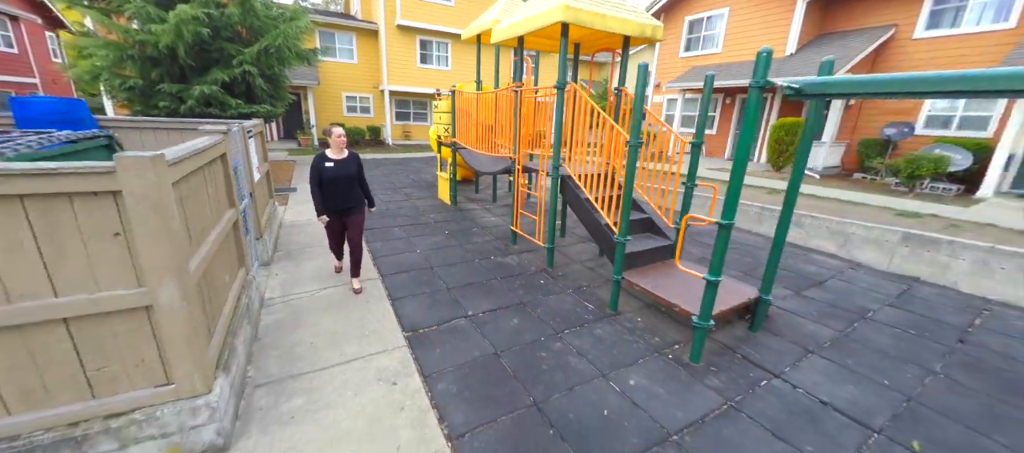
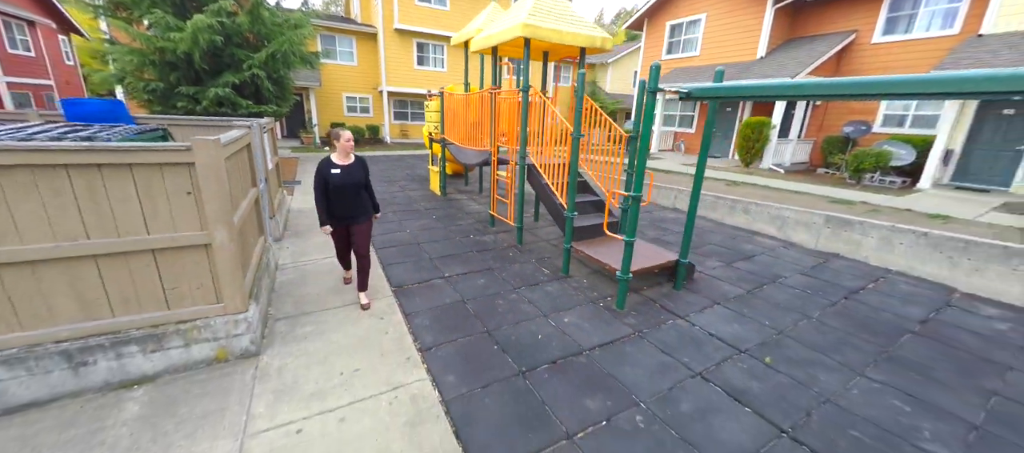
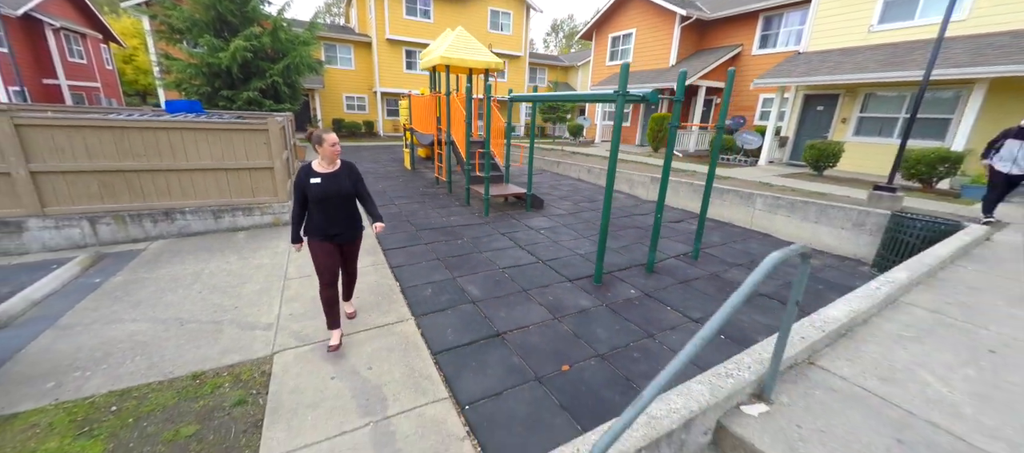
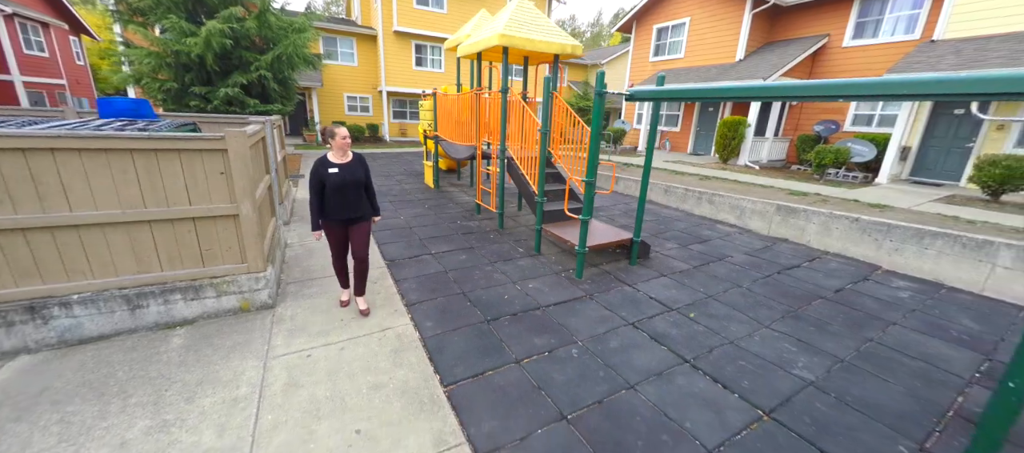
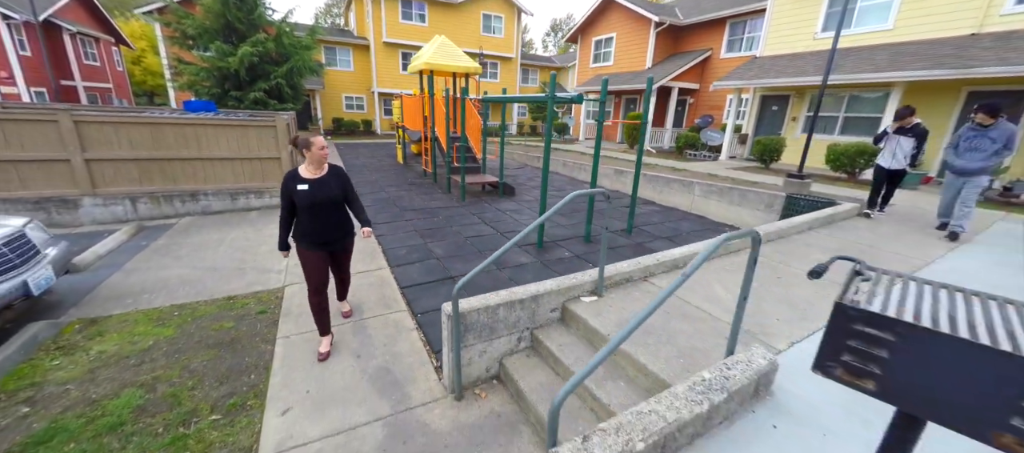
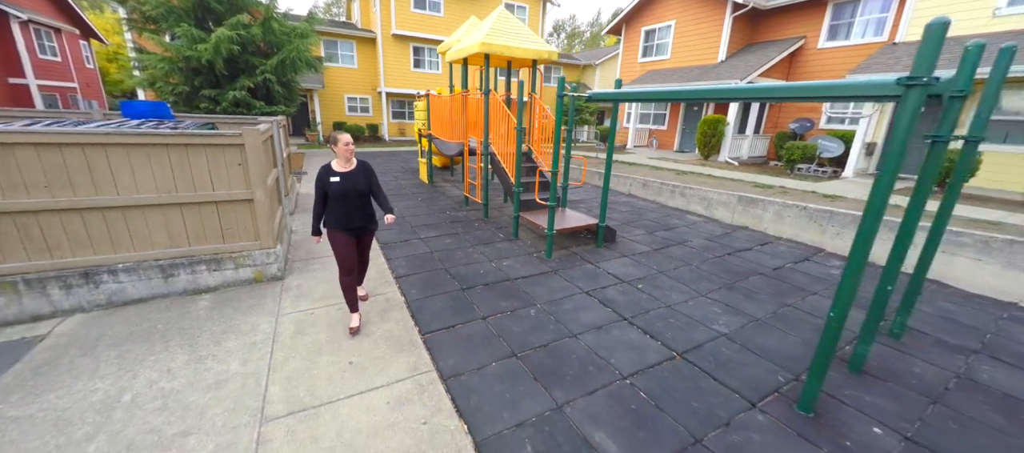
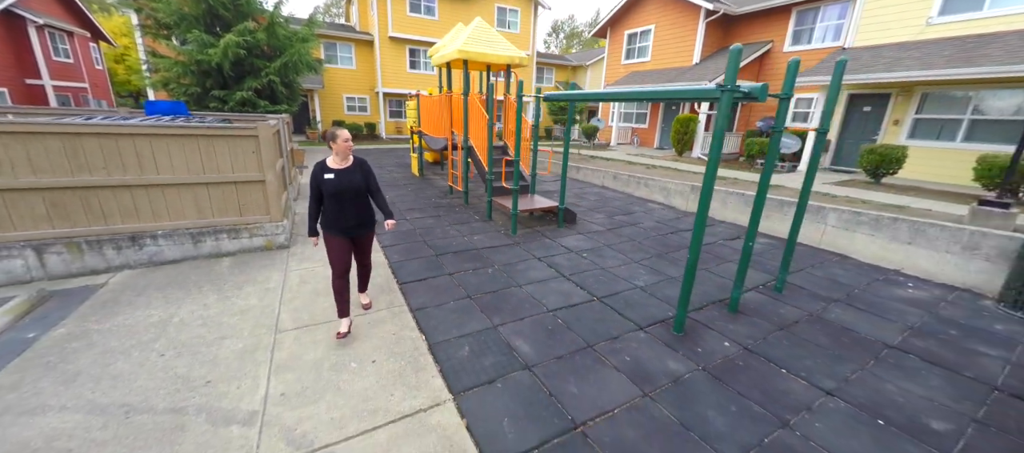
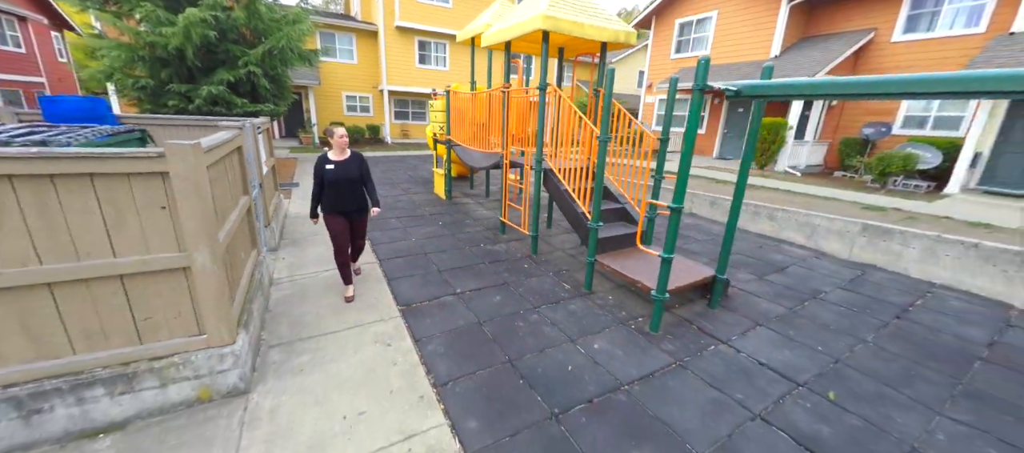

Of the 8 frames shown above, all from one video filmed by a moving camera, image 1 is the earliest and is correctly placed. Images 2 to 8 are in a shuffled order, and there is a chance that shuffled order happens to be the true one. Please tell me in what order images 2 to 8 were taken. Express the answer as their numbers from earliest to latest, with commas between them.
8, 2, 4, 6, 7, 3, 5
